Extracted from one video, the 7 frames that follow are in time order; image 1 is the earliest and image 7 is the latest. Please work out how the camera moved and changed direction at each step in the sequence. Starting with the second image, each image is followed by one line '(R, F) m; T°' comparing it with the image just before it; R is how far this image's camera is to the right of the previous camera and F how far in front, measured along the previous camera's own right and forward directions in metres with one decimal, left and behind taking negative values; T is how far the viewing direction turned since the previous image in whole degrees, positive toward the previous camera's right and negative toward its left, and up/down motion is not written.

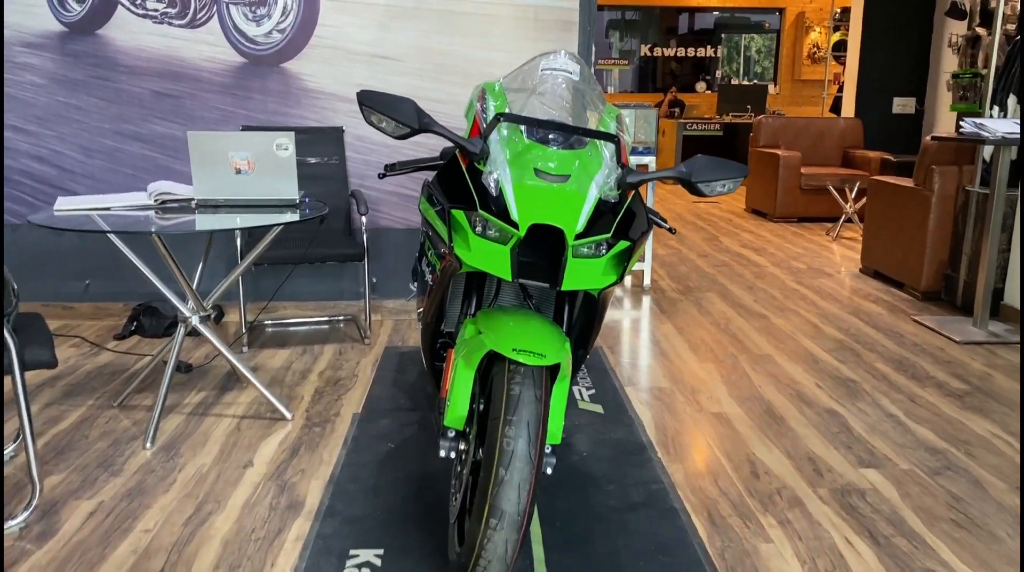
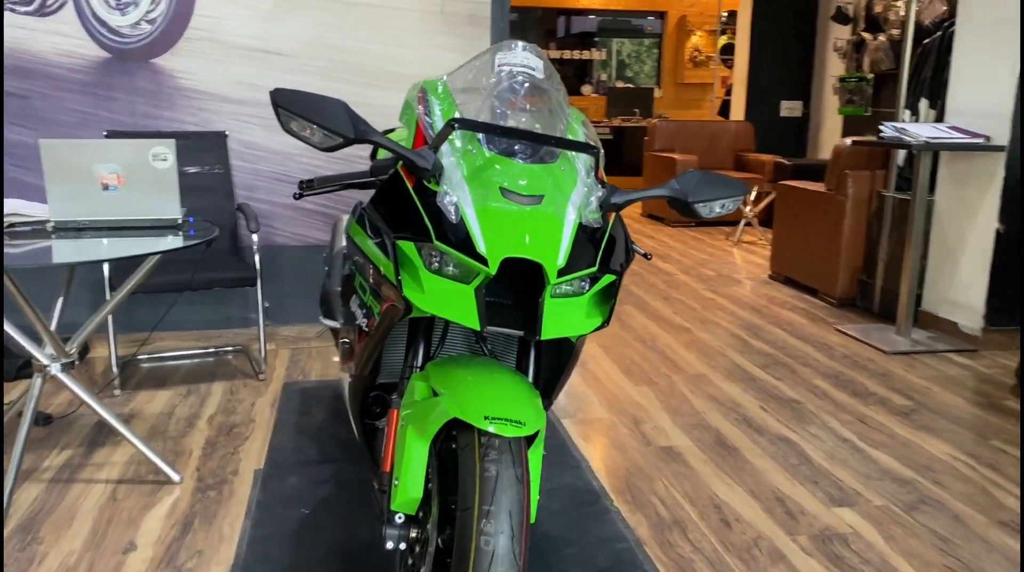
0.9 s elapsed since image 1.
(-0.1, +0.3) m; +8°
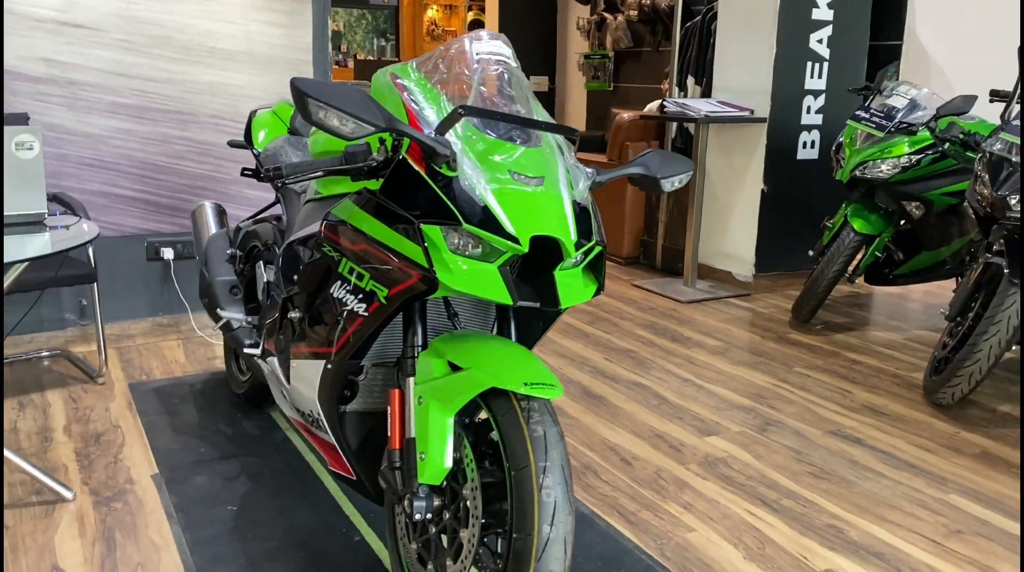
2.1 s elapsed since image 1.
(-0.5, 0.0) m; +18°
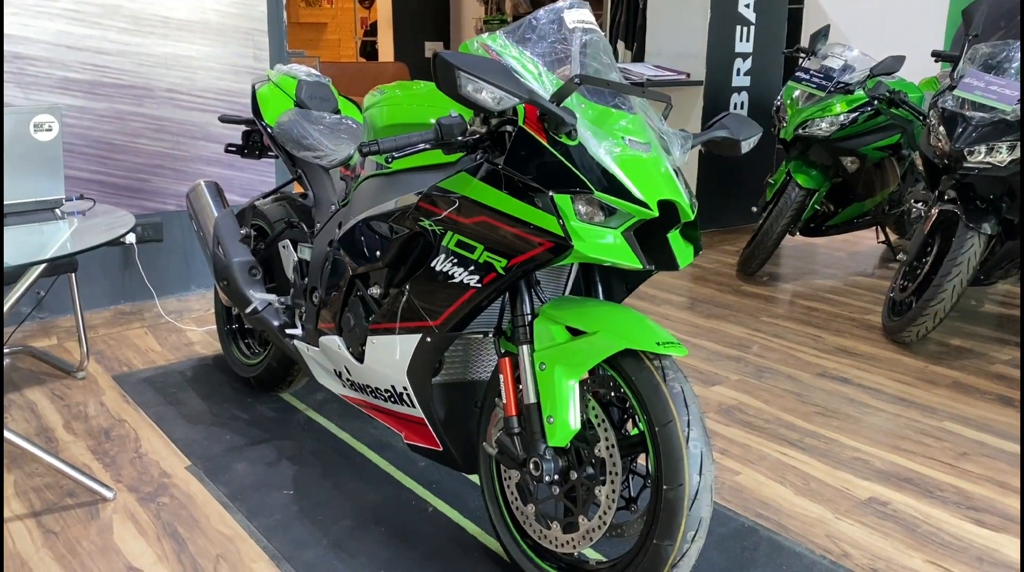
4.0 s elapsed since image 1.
(-0.4, 0.0) m; +8°
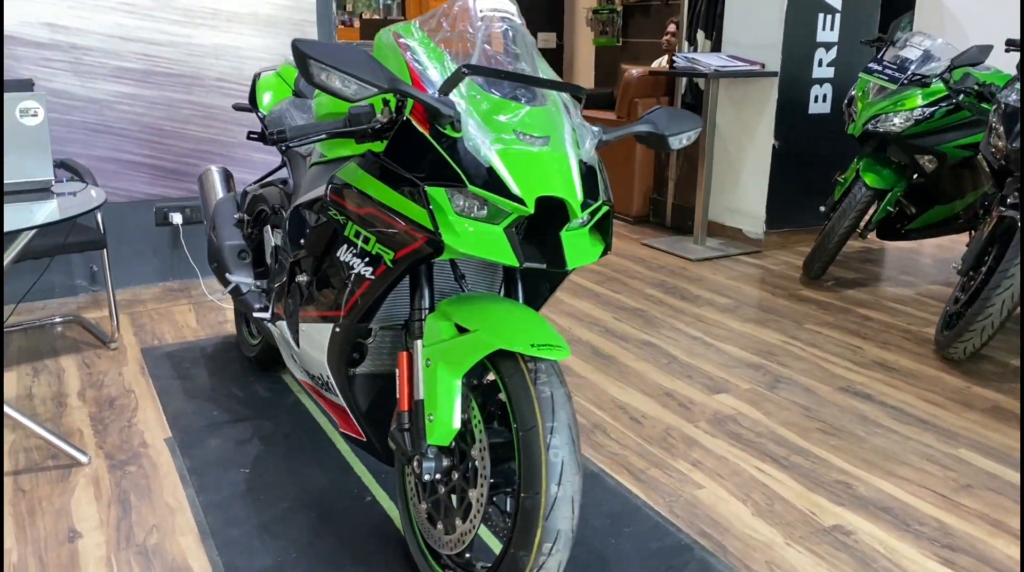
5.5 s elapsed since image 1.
(+0.4, +0.1) m; -9°
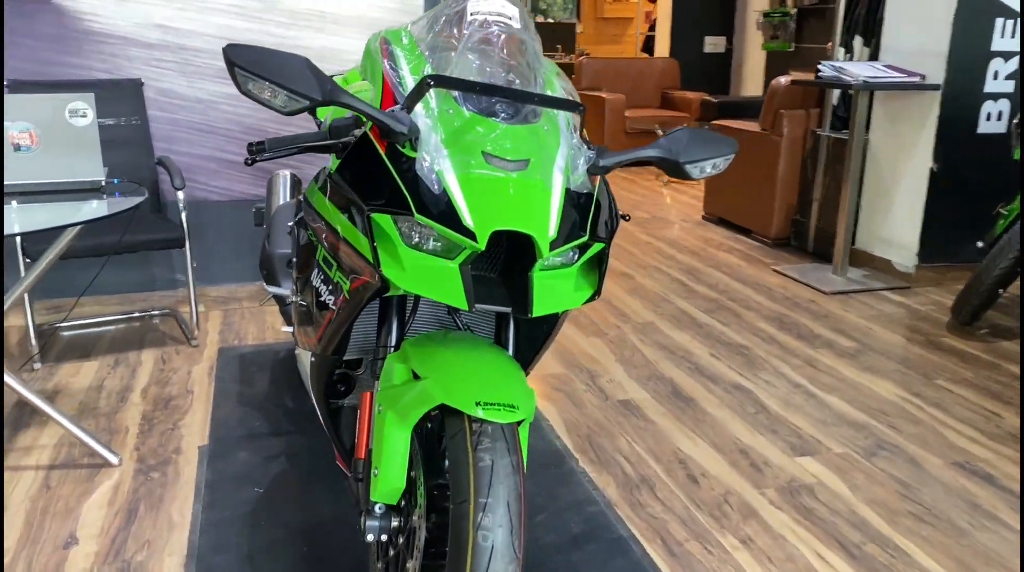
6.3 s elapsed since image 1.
(+0.3, +0.2) m; -12°
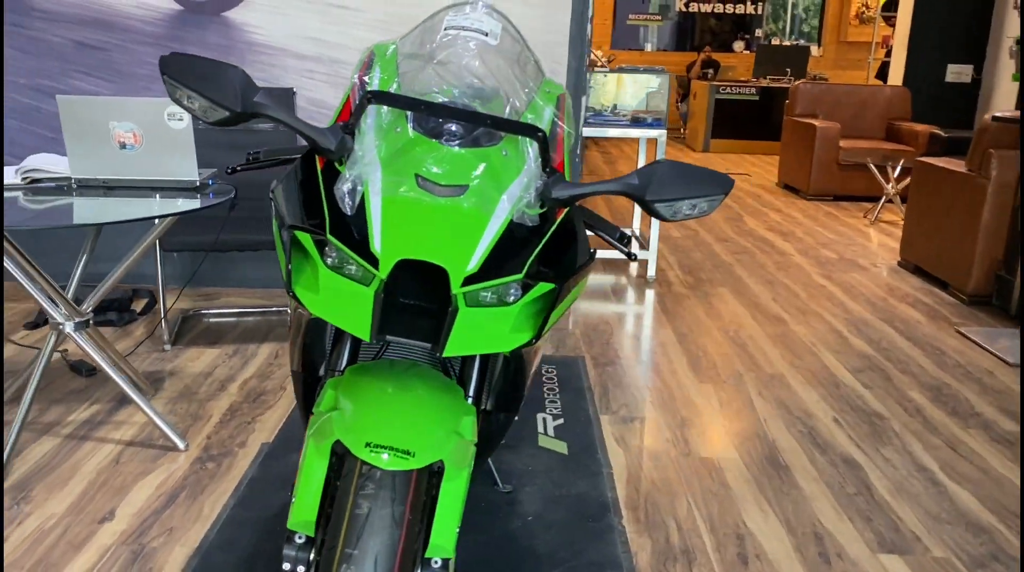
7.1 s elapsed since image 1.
(+0.4, +0.2) m; -15°
